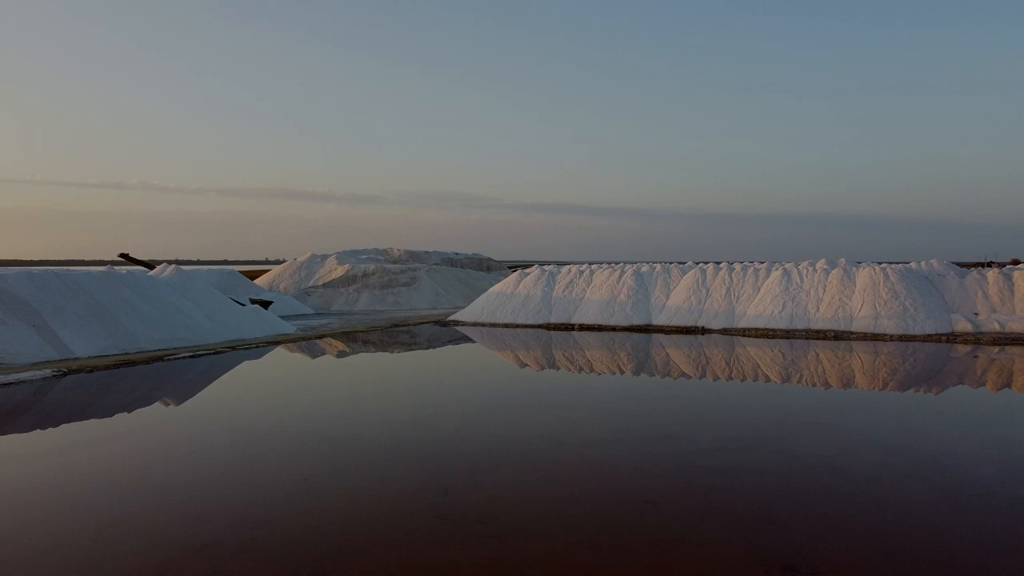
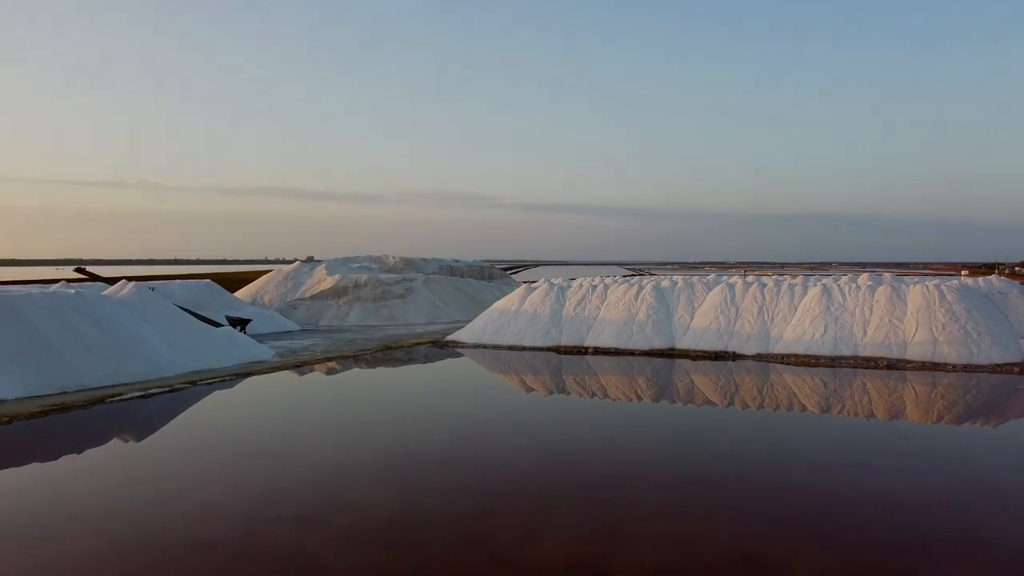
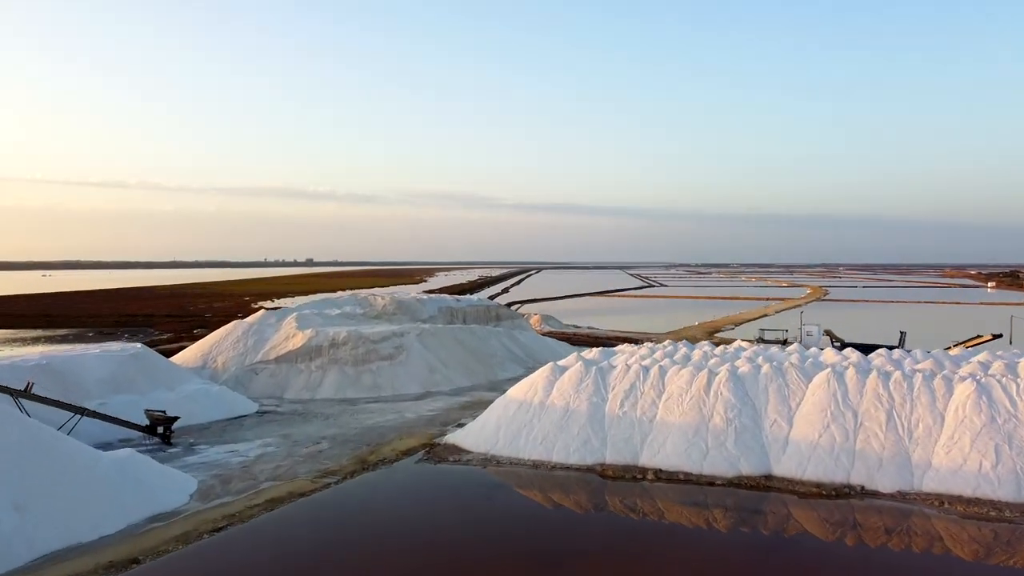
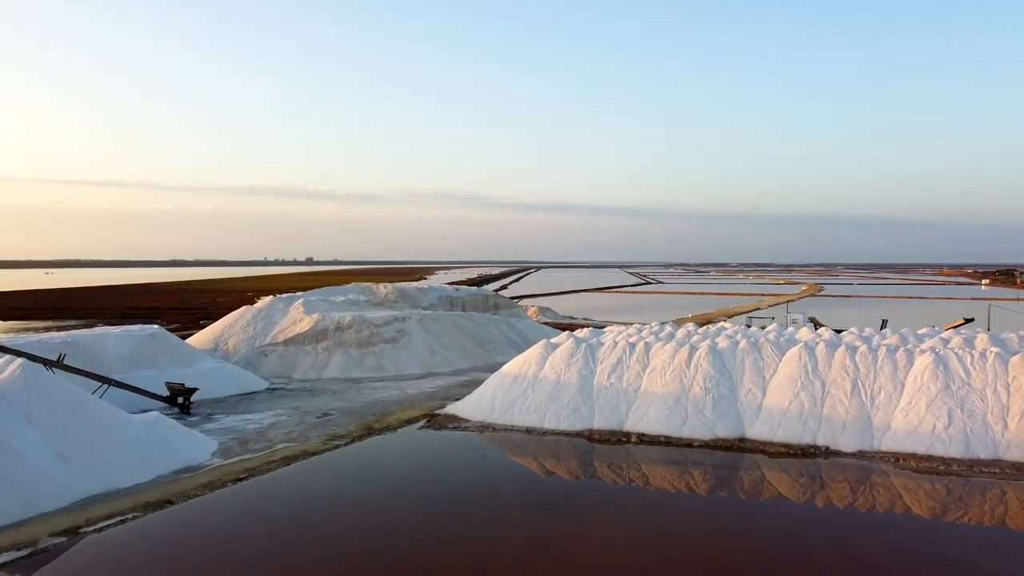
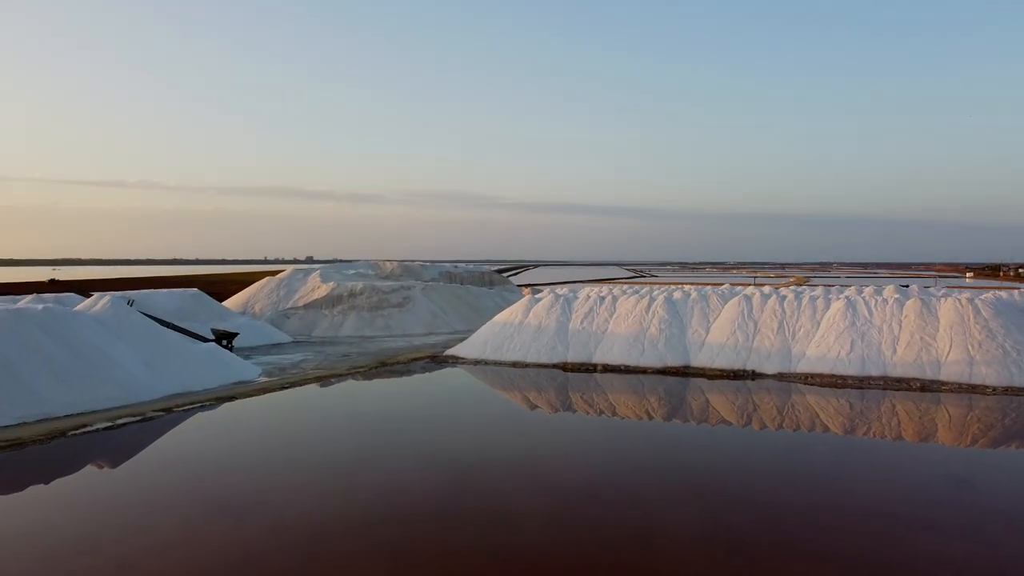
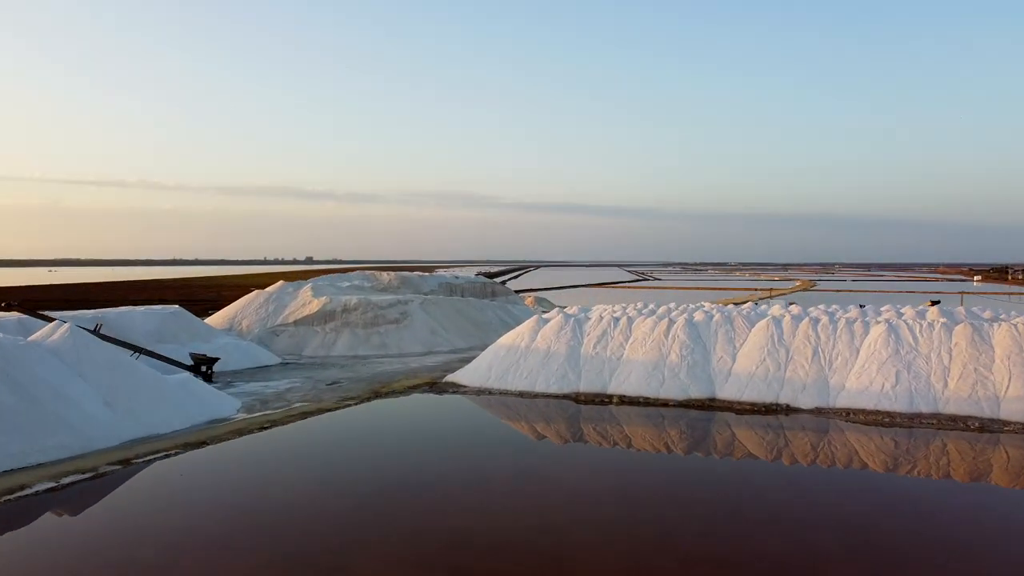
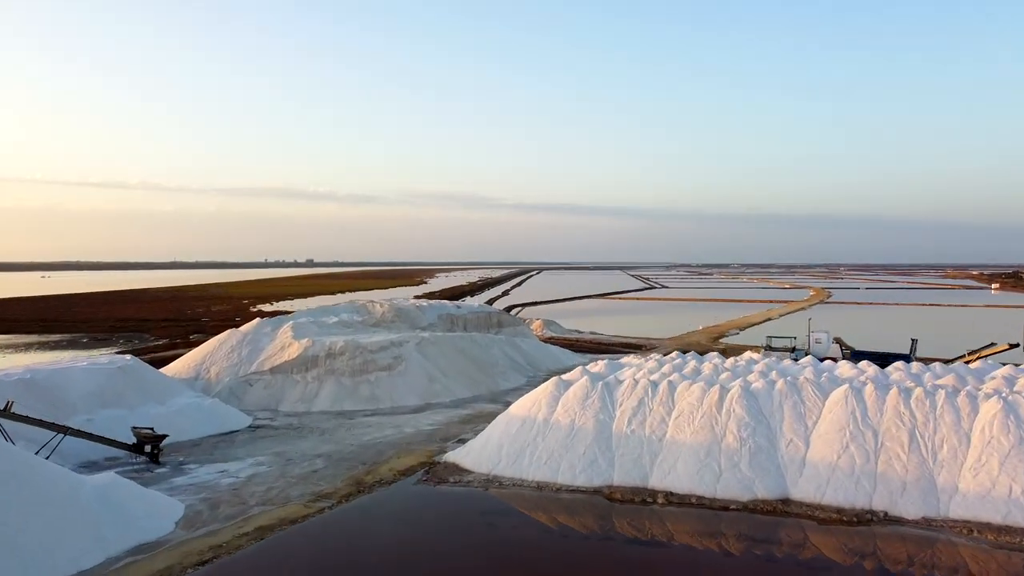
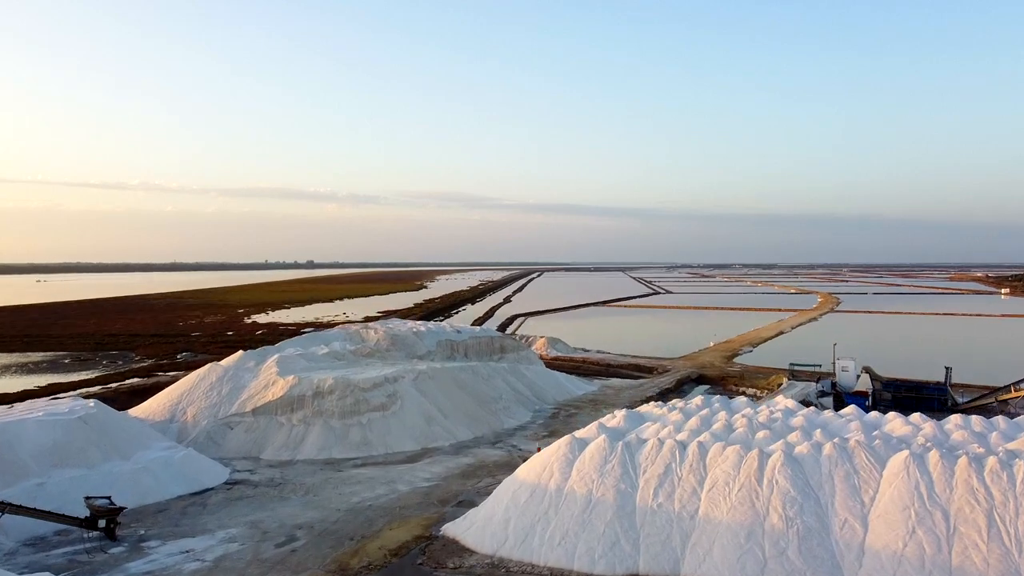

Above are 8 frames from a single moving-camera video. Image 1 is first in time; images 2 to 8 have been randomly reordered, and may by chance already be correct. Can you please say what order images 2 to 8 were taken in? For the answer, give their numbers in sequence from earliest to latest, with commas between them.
2, 5, 6, 4, 3, 7, 8
